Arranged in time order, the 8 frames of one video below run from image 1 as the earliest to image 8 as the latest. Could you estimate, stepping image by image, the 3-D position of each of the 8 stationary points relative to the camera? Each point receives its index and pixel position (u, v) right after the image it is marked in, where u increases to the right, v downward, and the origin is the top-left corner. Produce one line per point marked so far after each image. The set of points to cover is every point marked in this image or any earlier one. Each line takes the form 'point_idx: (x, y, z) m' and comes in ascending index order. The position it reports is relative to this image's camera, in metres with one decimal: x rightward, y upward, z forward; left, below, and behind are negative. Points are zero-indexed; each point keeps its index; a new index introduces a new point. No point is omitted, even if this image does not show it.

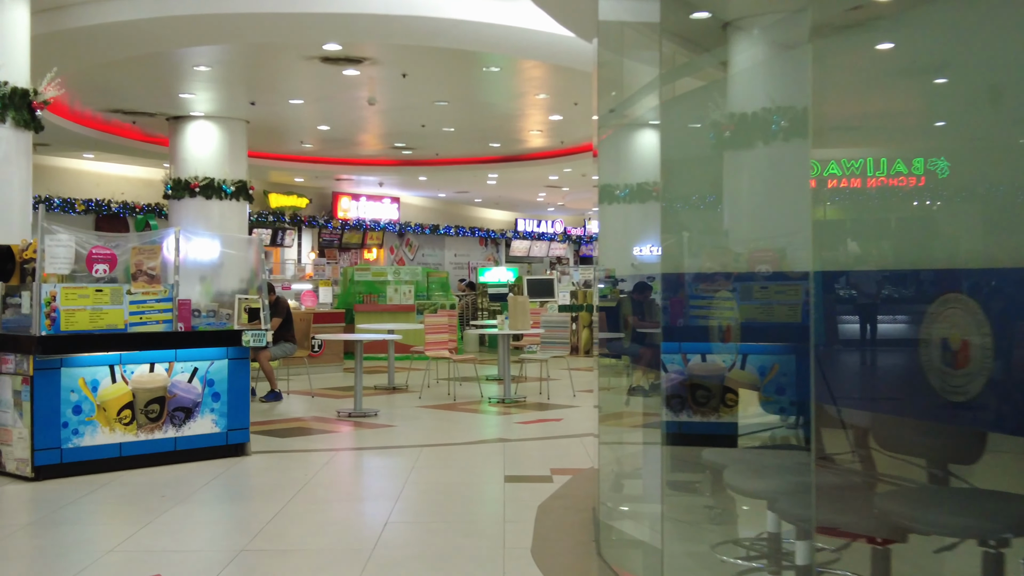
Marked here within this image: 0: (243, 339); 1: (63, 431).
0: (-2.2, -0.3, +4.9) m
1: (-3.2, -1.0, +4.3) m
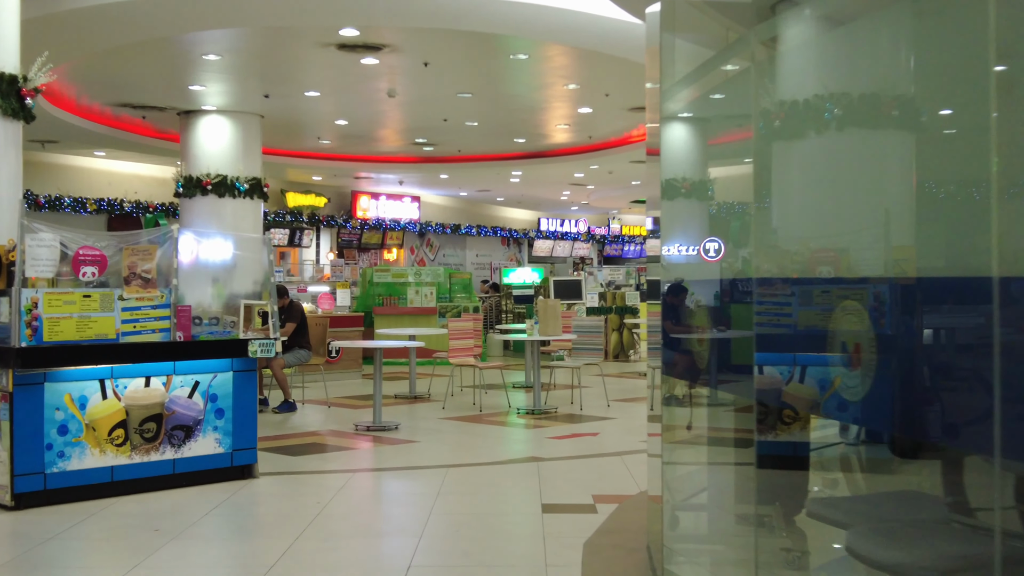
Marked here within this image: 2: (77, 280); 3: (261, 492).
0: (-1.9, -0.4, +4.4) m
1: (-3.0, -1.1, +3.8) m
2: (-2.9, +0.1, +4.0) m
3: (-1.7, -1.4, +4.2) m
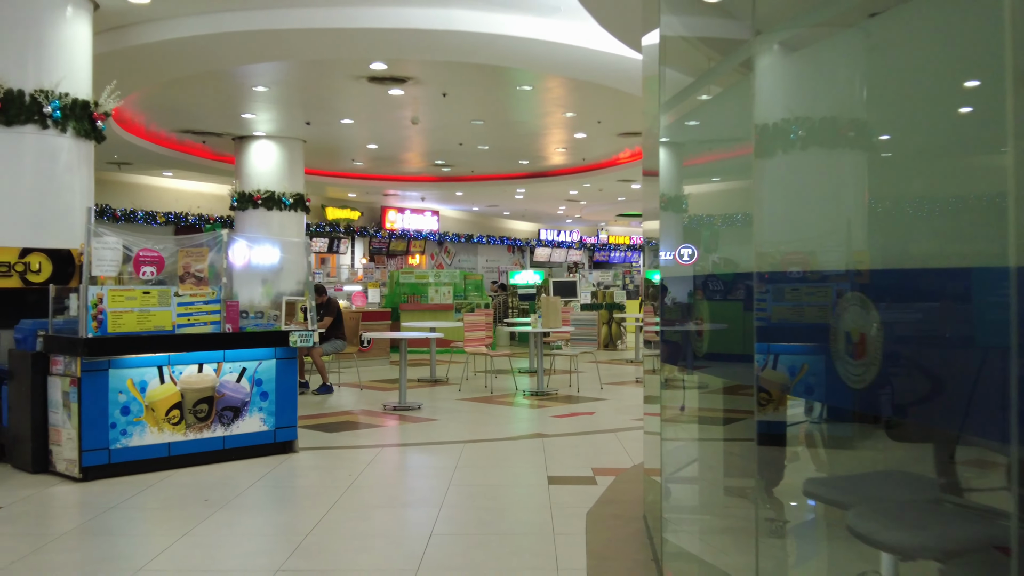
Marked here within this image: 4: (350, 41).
0: (-1.8, -0.4, +4.9) m
1: (-2.9, -1.0, +4.3) m
2: (-2.8, +0.1, +4.6) m
3: (-1.6, -1.3, +4.7) m
4: (-1.6, +2.5, +6.1) m
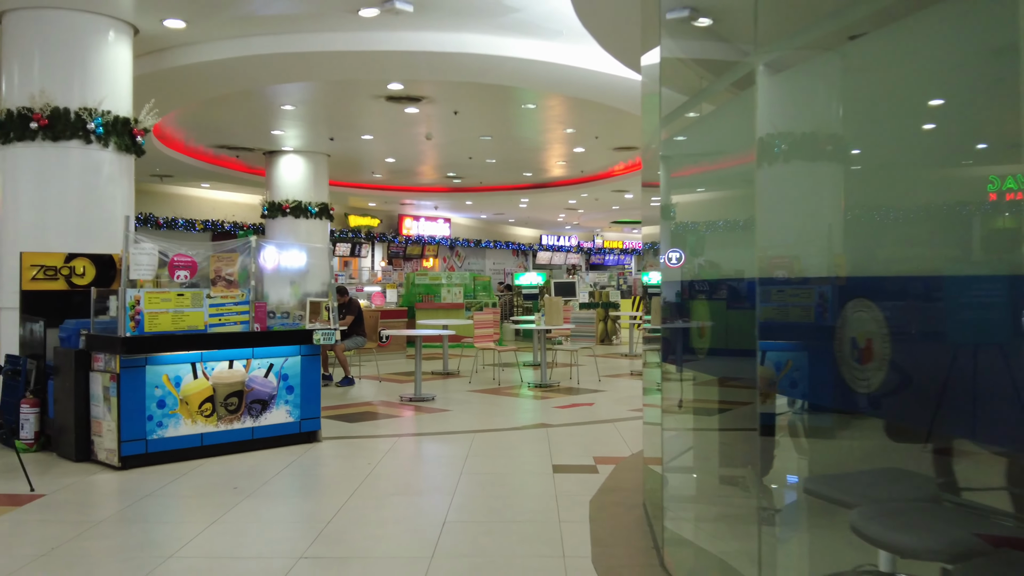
0: (-1.7, -0.4, +5.3) m
1: (-2.8, -1.0, +4.7) m
2: (-2.8, +0.1, +4.9) m
3: (-1.6, -1.4, +5.0) m
4: (-1.5, +2.4, +6.5) m
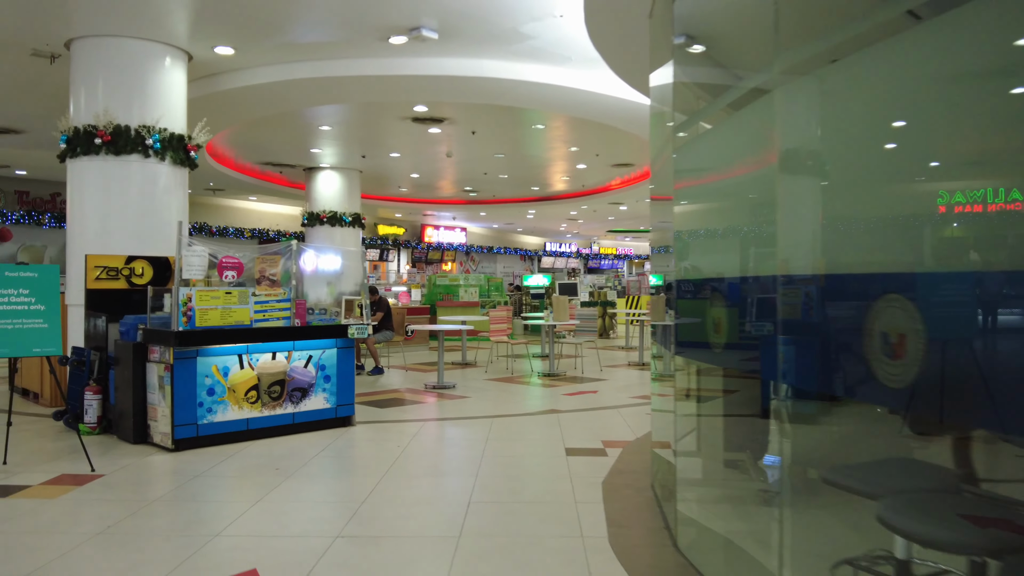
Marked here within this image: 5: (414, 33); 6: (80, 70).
0: (-1.6, -0.4, +5.8) m
1: (-2.7, -1.0, +5.2) m
2: (-2.6, +0.1, +5.5) m
3: (-1.4, -1.4, +5.5) m
4: (-1.3, +2.4, +7.1) m
5: (-1.0, +2.6, +6.0) m
6: (-4.3, +2.1, +6.0) m
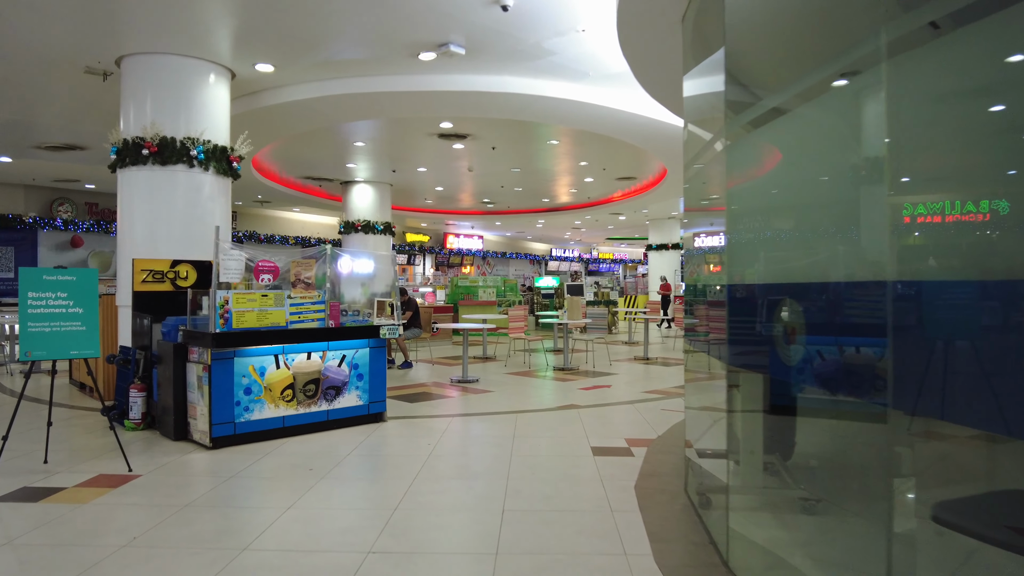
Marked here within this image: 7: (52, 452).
0: (-1.3, -0.5, +6.0) m
1: (-2.5, -1.0, +5.4) m
2: (-2.4, 0.0, +5.8) m
3: (-1.2, -1.4, +5.7) m
4: (-1.0, +2.3, +7.4) m
5: (-0.7, +2.5, +6.3) m
6: (-4.0, +2.1, +6.3) m
7: (-3.8, -1.3, +4.9) m
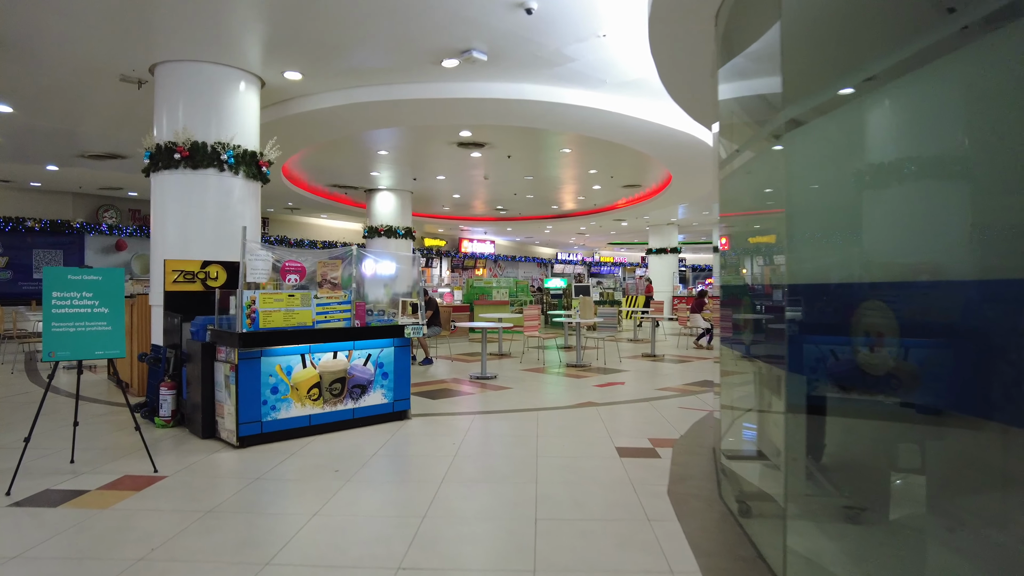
0: (-1.1, -0.5, +6.1) m
1: (-2.3, -1.0, +5.6) m
2: (-2.2, 0.0, +5.9) m
3: (-1.0, -1.4, +5.8) m
4: (-0.8, +2.2, +7.6) m
5: (-0.5, +2.5, +6.5) m
6: (-3.8, +2.1, +6.6) m
7: (-3.6, -1.3, +5.1) m
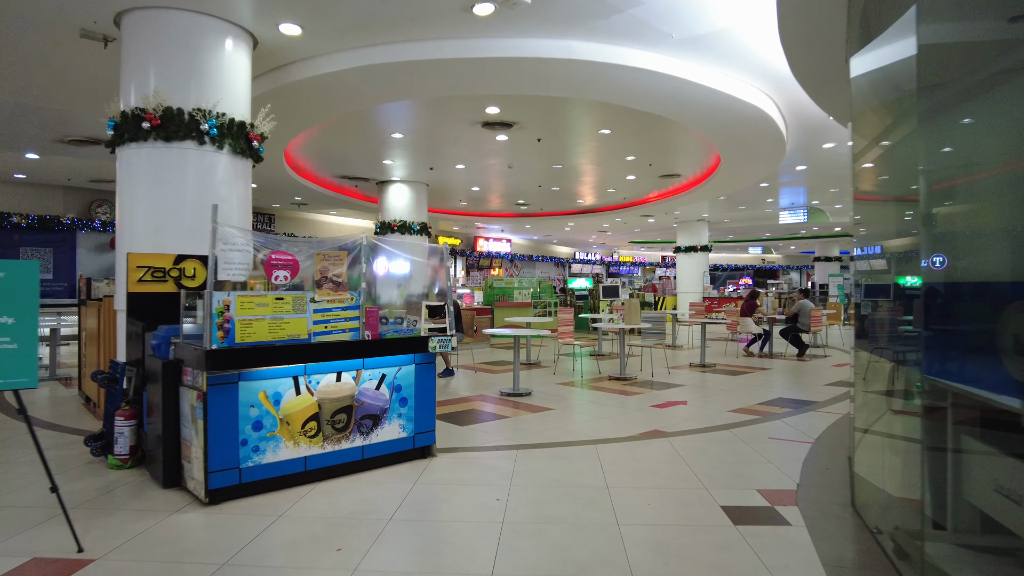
0: (-0.7, -0.5, +4.9) m
1: (-1.9, -1.0, +4.3) m
2: (-1.8, 0.0, +4.7) m
3: (-0.6, -1.4, +4.5) m
4: (-0.4, +2.2, +6.3) m
5: (-0.1, +2.5, +5.3) m
6: (-3.4, +2.1, +5.4) m
7: (-3.2, -1.3, +3.9) m
